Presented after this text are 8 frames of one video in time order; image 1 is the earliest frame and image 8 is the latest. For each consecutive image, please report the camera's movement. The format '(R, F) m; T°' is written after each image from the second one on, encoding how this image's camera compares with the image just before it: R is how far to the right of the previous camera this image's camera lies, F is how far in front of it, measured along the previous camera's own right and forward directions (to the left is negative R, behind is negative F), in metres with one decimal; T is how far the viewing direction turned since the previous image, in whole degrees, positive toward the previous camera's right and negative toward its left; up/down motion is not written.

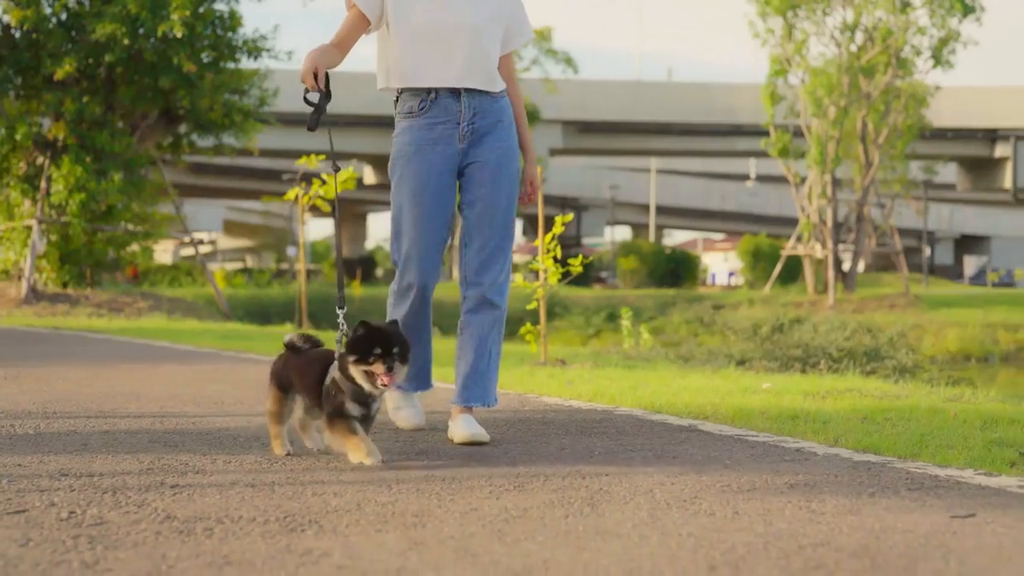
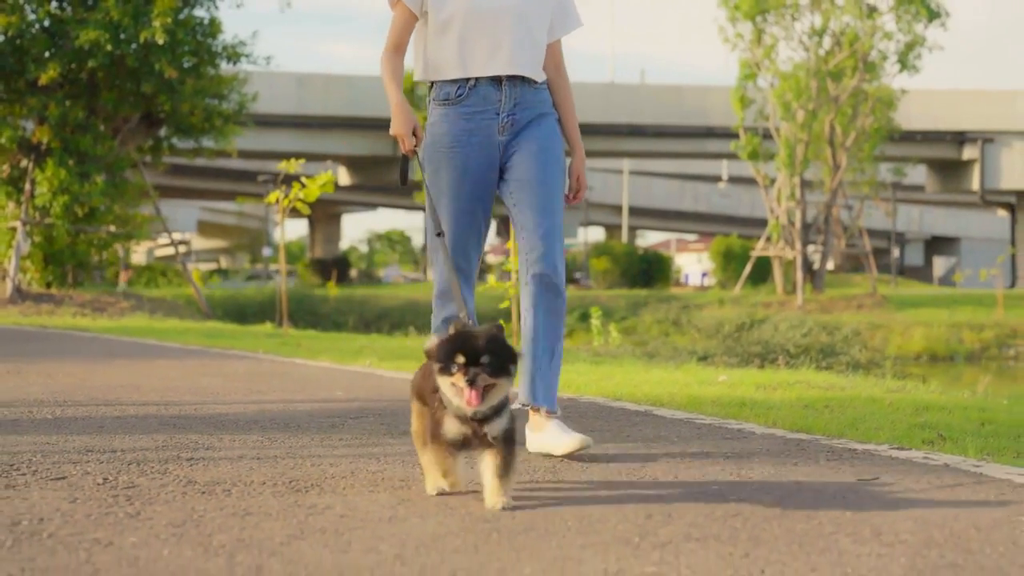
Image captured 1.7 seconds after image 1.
(0.0, -0.6) m; +1°
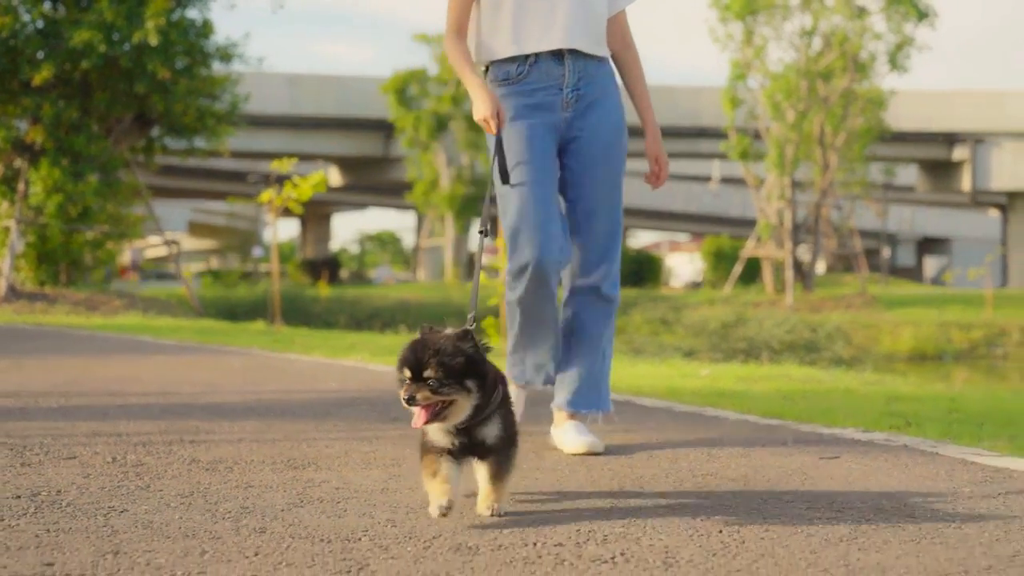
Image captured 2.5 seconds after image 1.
(0.0, -0.3) m; 0°
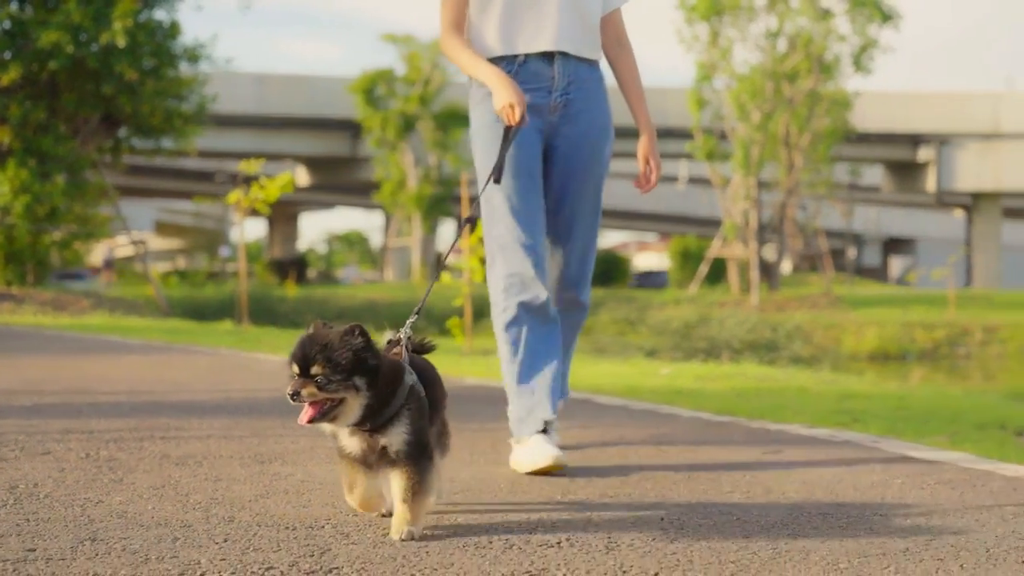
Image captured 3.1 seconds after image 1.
(0.0, -0.2) m; +1°
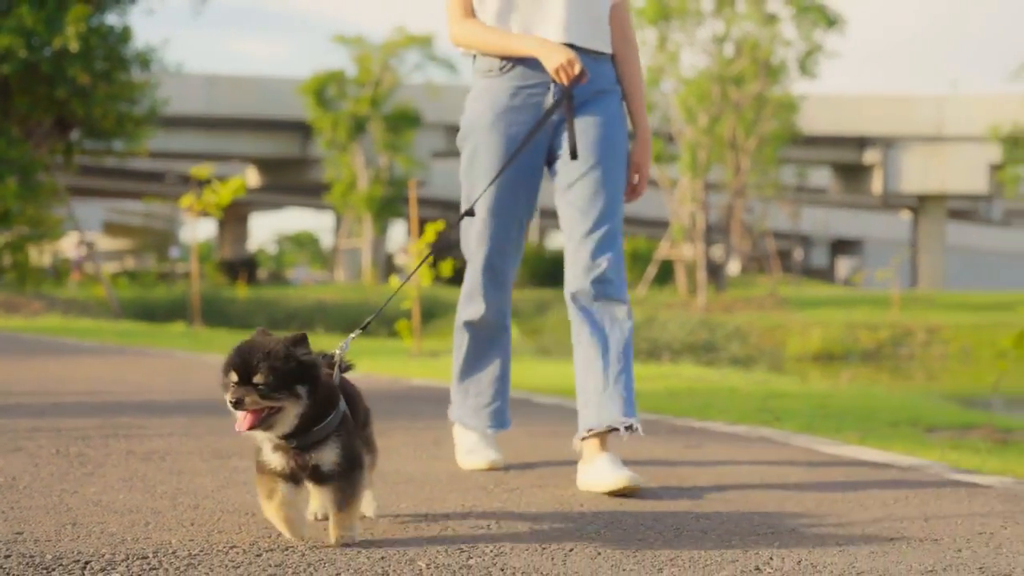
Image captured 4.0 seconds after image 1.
(0.0, -0.4) m; +2°
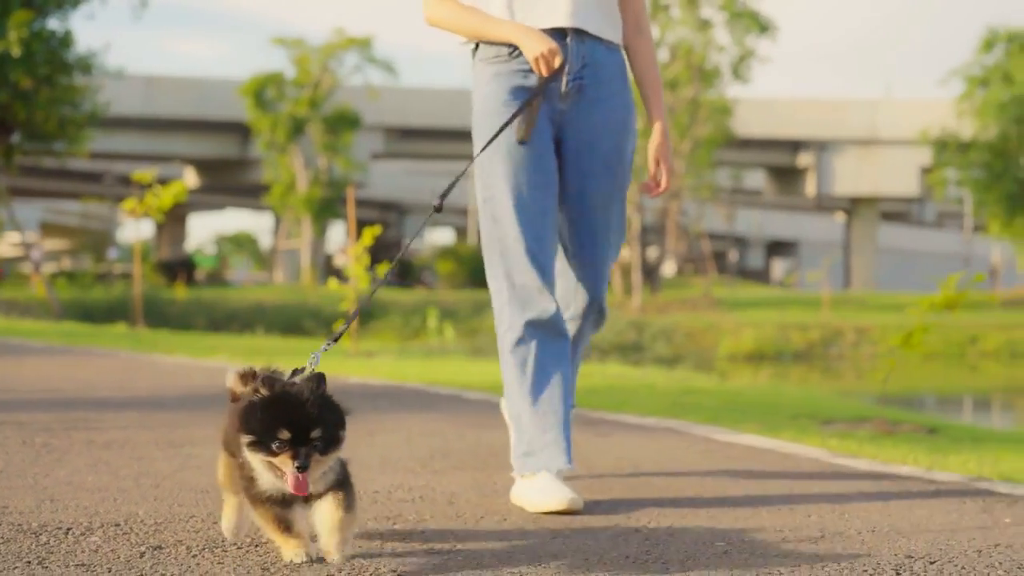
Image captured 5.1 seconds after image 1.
(0.0, -0.5) m; +2°
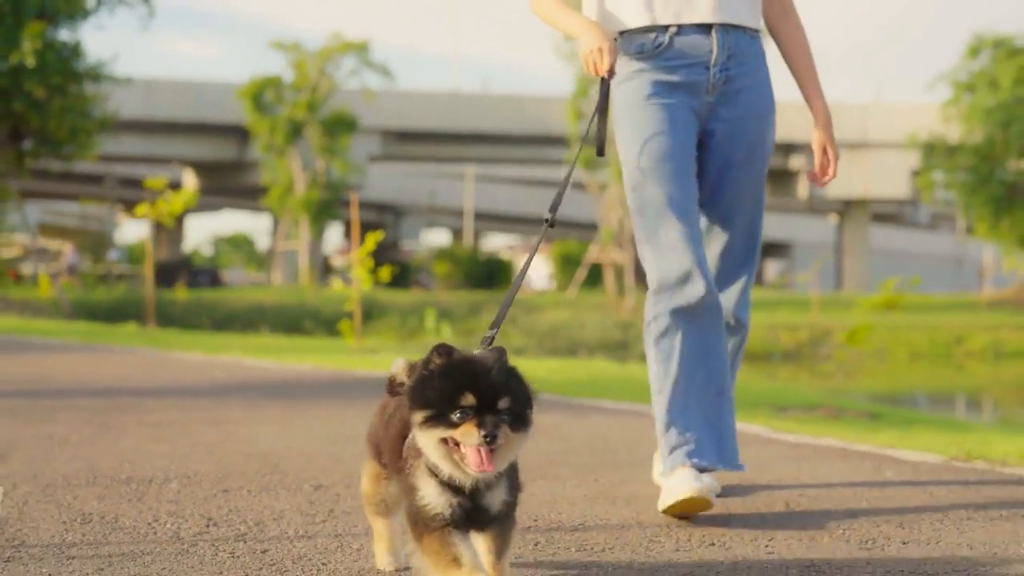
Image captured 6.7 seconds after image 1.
(0.0, -0.9) m; 0°
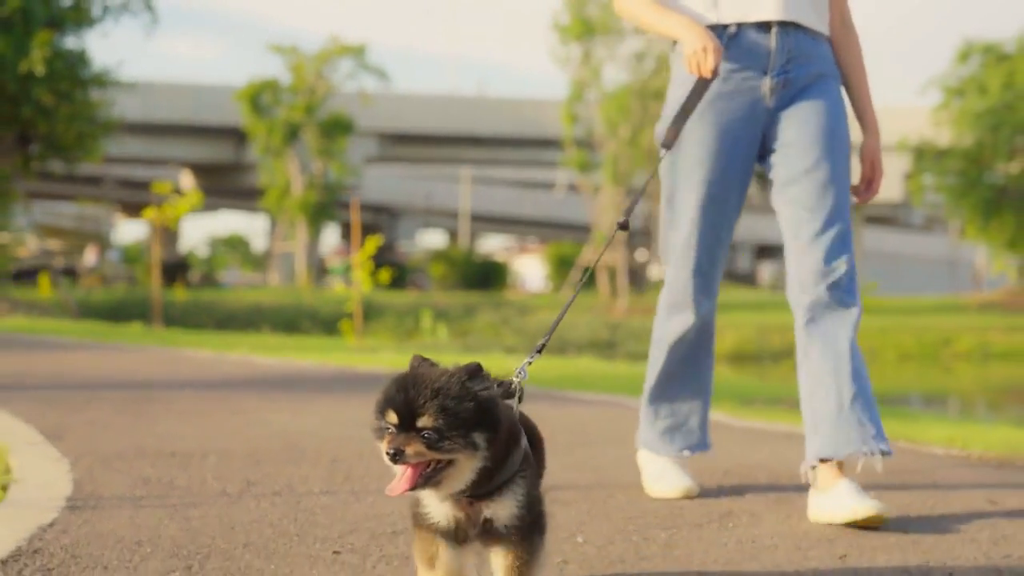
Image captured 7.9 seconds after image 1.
(0.0, -0.7) m; 0°
